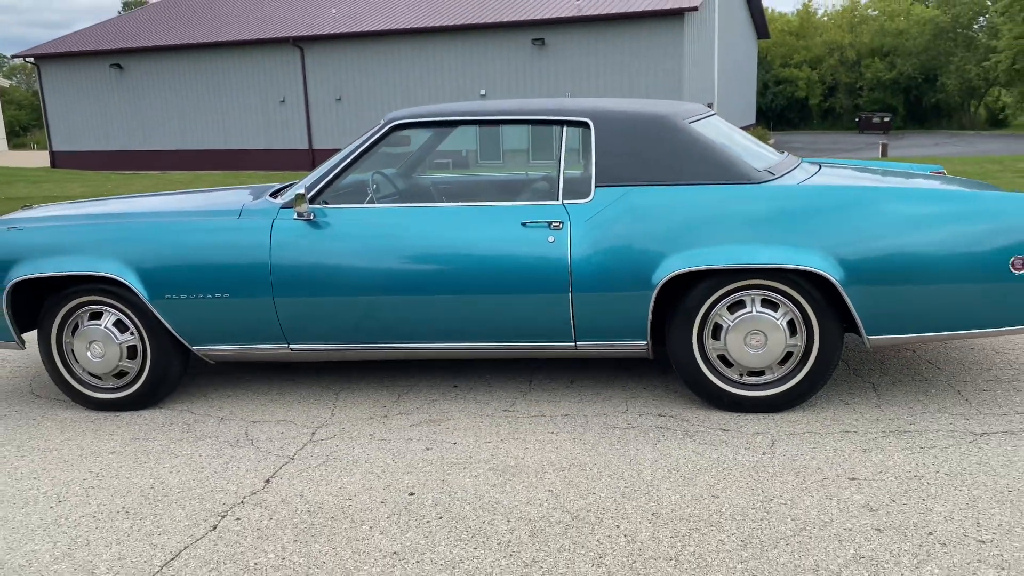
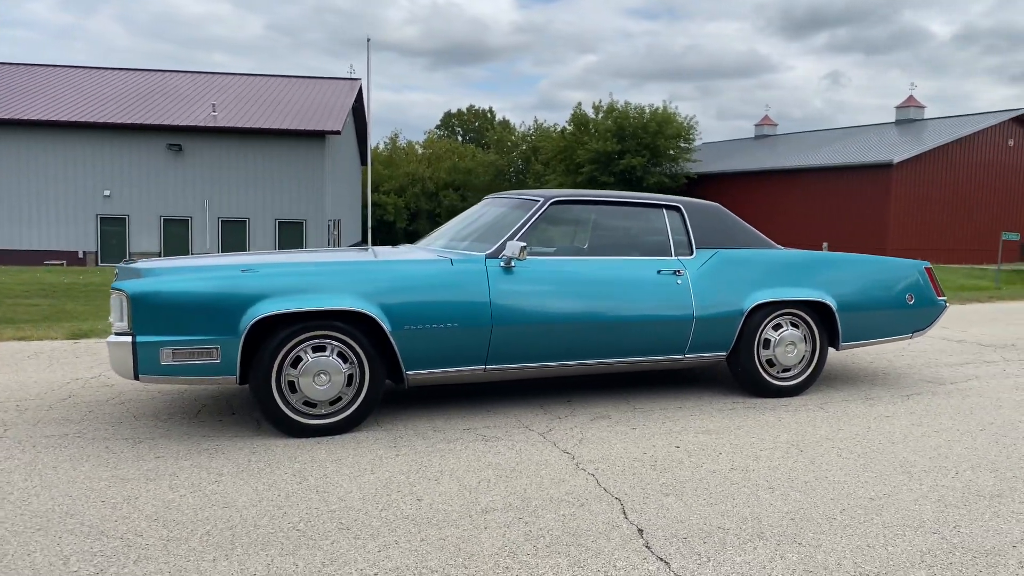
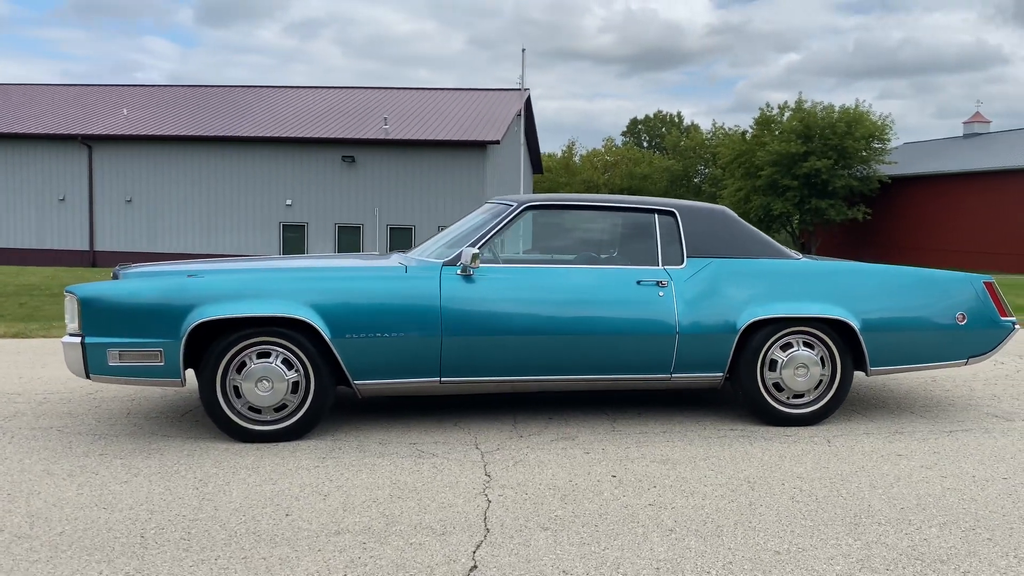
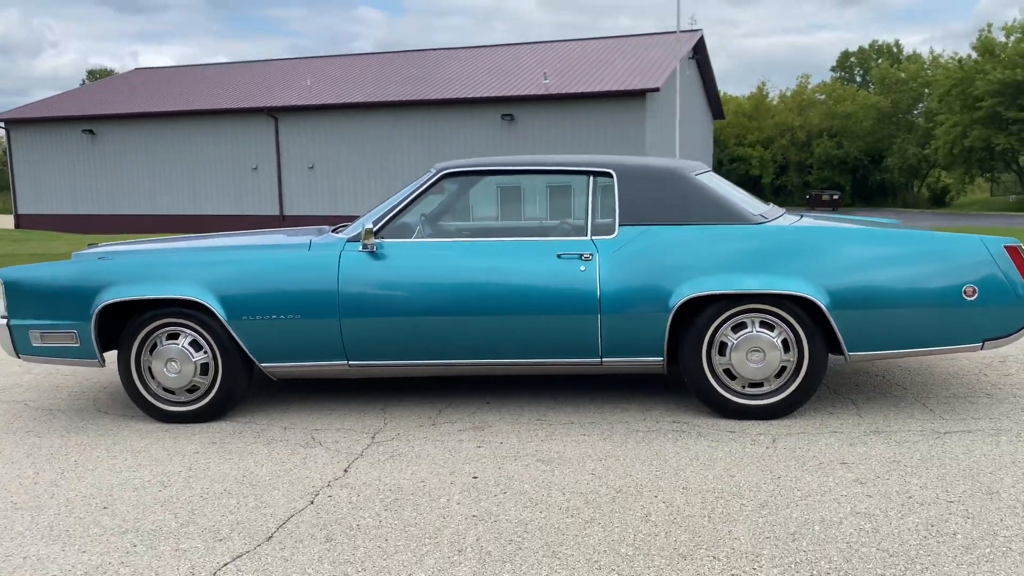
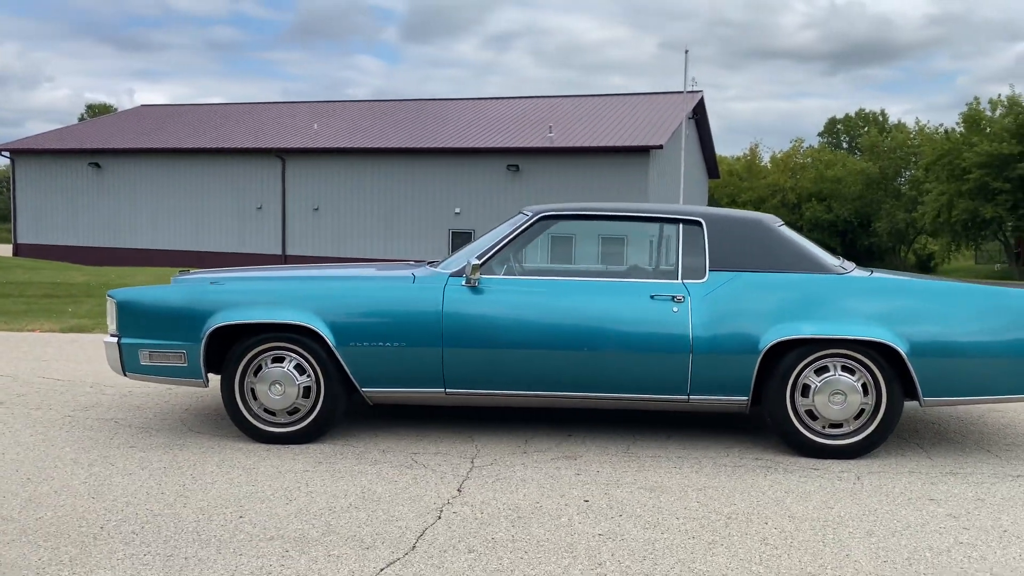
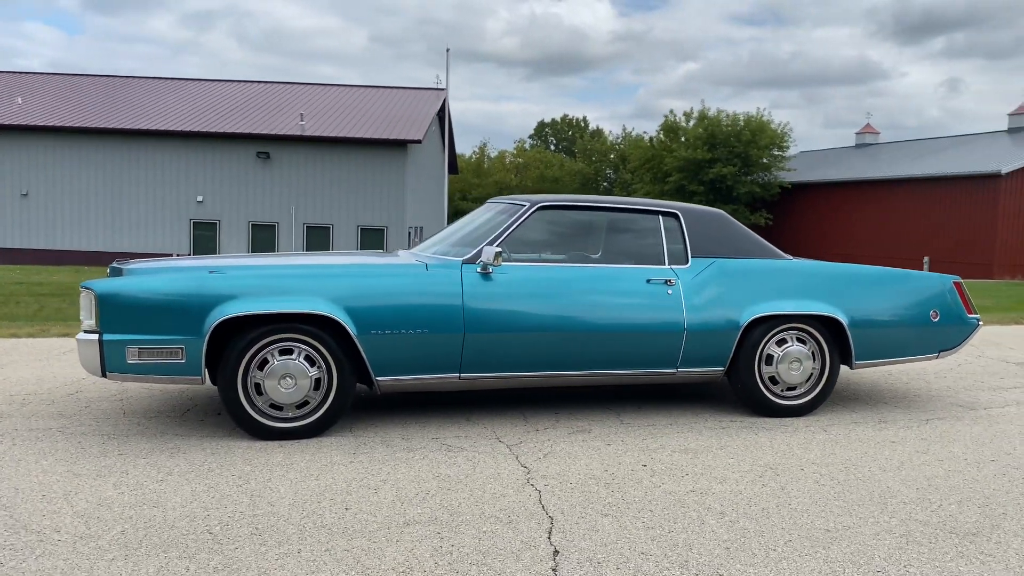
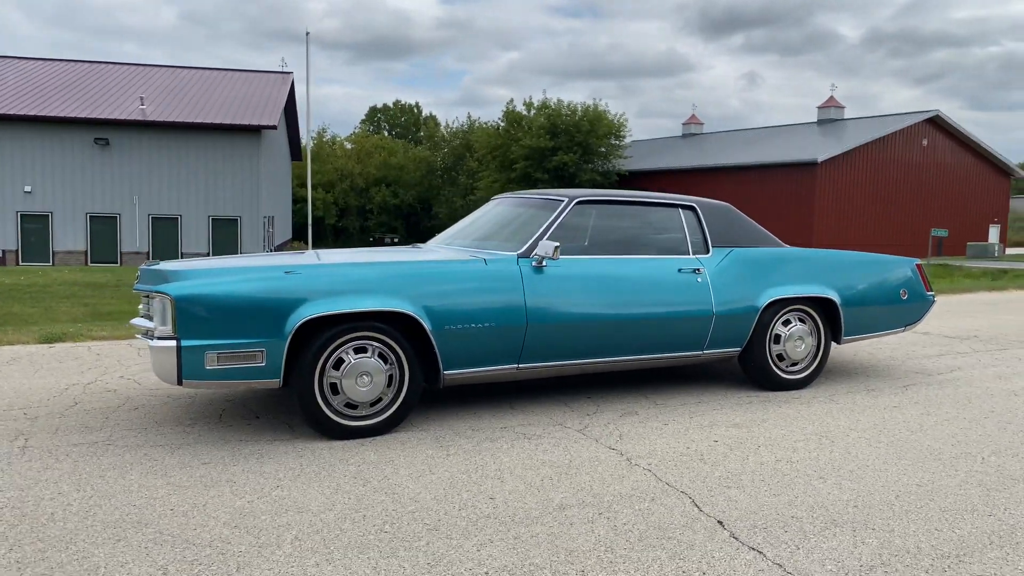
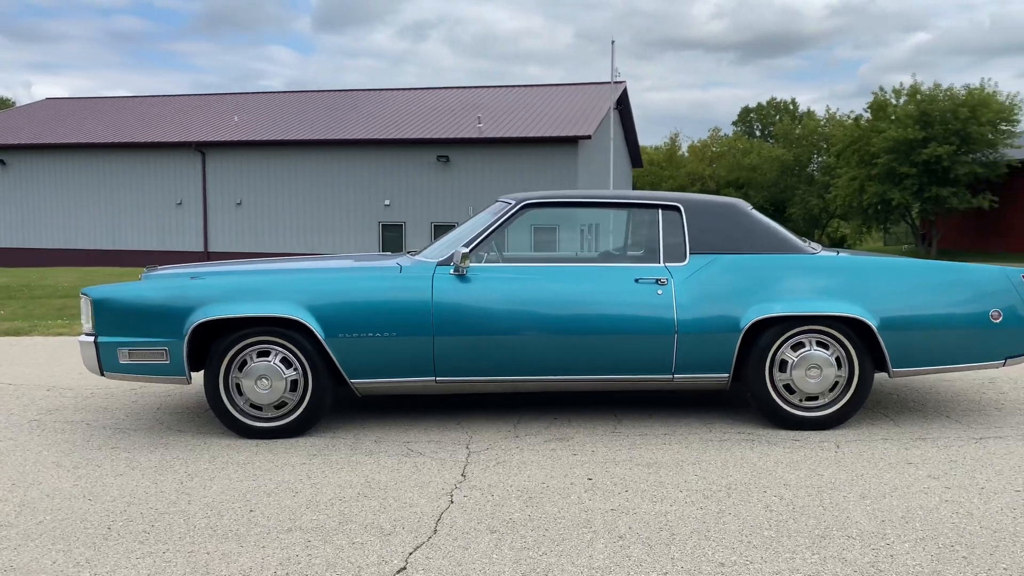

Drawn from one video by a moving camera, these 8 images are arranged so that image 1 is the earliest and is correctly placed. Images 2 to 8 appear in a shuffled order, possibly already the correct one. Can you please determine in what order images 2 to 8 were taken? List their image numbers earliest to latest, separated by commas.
4, 5, 8, 3, 6, 2, 7
